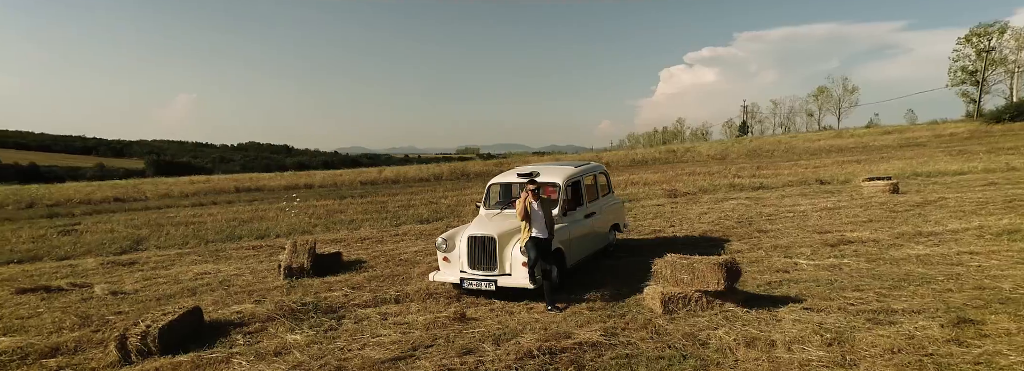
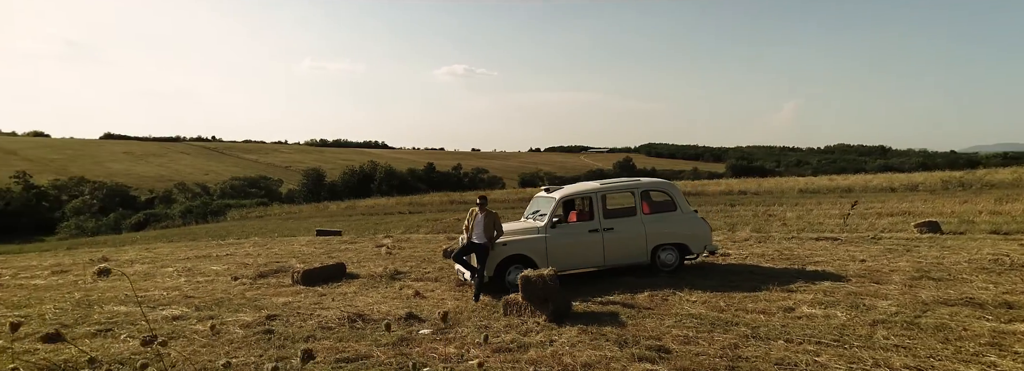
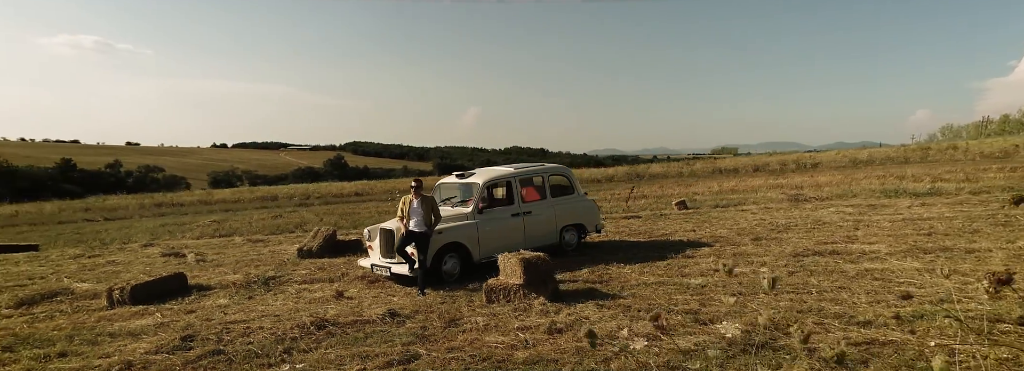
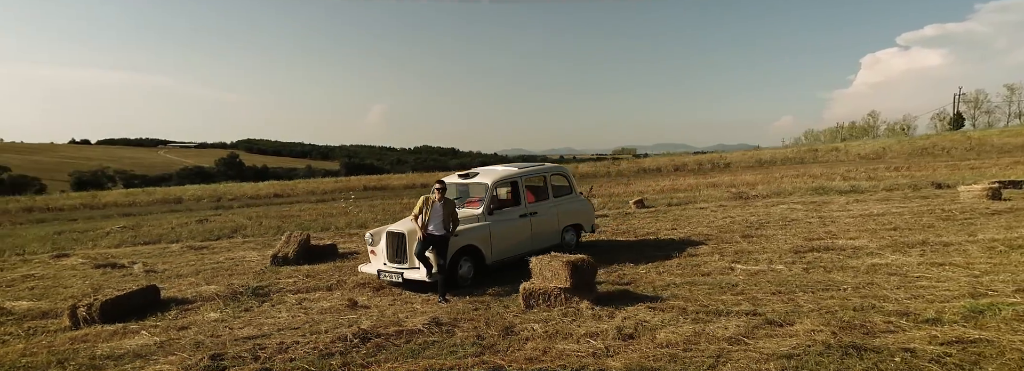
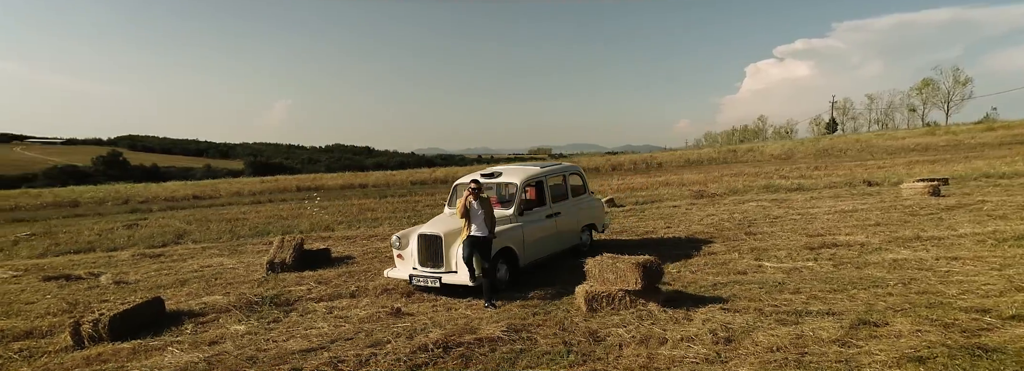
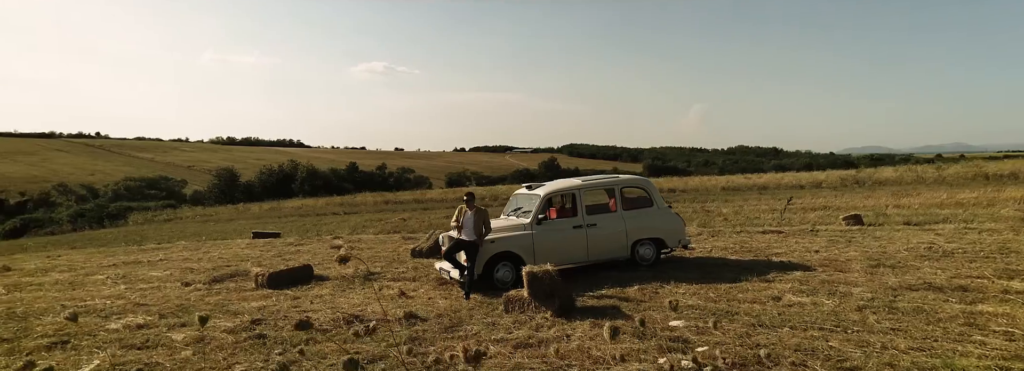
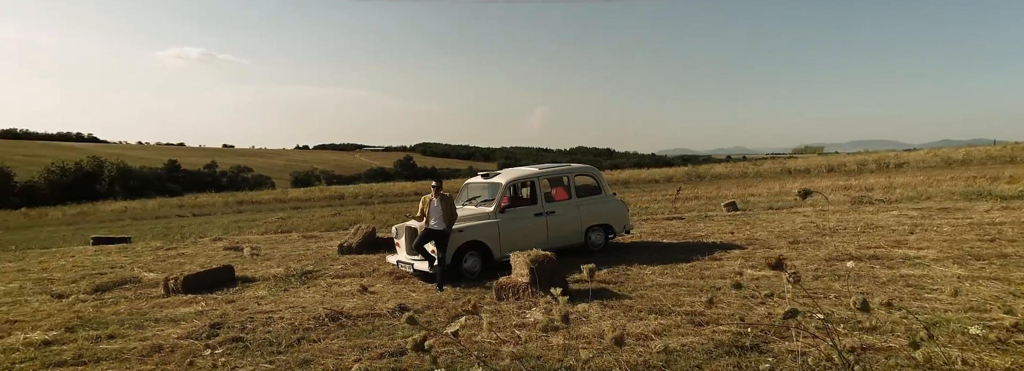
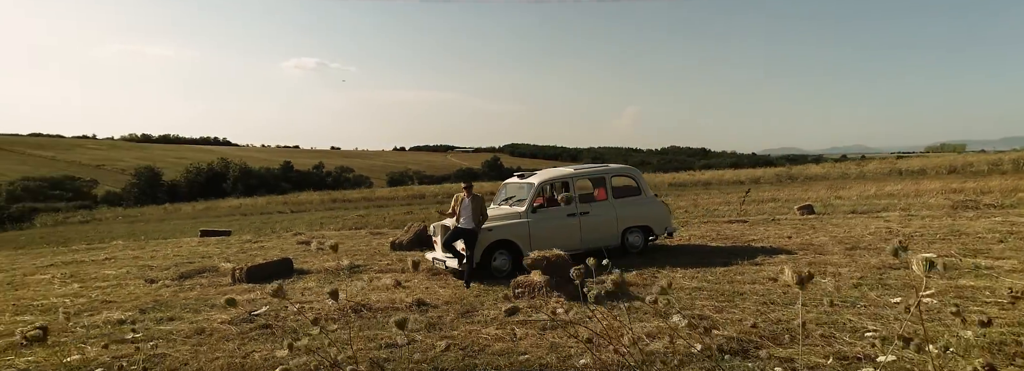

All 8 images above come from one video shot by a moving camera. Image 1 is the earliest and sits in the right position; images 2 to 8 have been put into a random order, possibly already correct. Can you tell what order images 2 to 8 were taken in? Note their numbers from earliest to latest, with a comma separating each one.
5, 4, 3, 7, 8, 6, 2
